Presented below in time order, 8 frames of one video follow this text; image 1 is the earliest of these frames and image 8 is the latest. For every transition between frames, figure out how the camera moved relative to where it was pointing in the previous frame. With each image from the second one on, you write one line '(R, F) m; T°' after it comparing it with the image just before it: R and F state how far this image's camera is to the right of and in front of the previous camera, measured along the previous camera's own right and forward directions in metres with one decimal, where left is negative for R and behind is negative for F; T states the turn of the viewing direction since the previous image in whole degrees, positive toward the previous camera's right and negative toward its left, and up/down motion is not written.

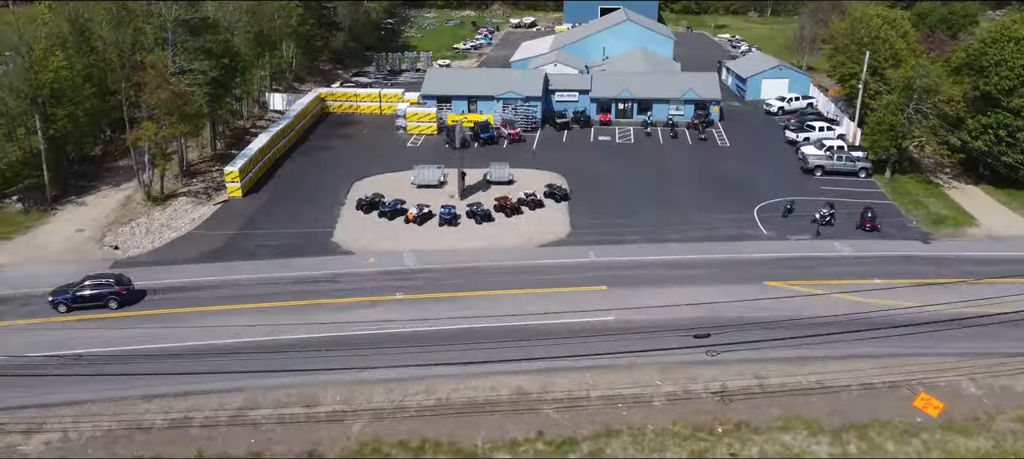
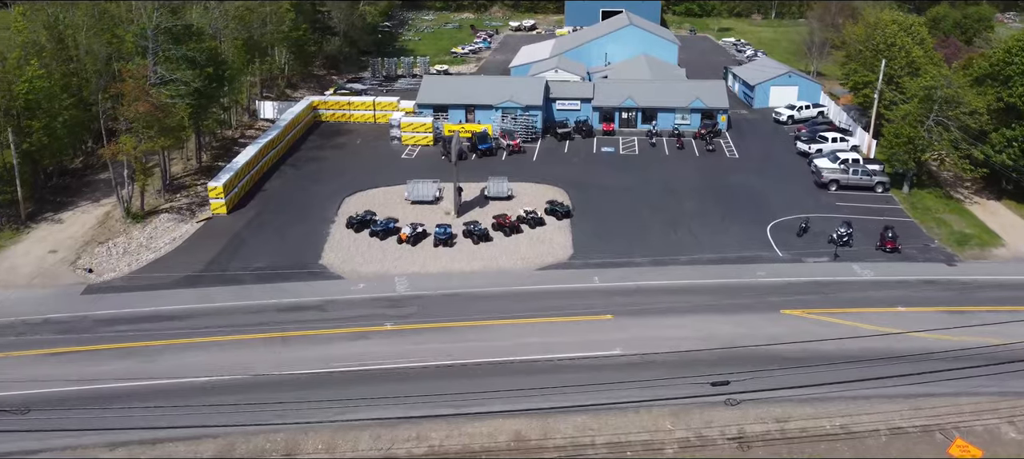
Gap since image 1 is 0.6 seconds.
(0.0, +2.1) m; 0°
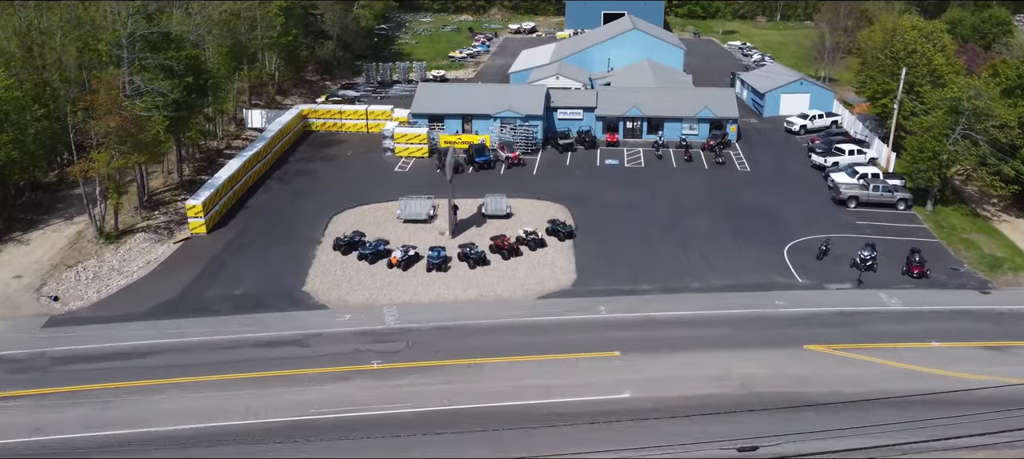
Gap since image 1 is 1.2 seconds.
(0.0, +2.5) m; 0°
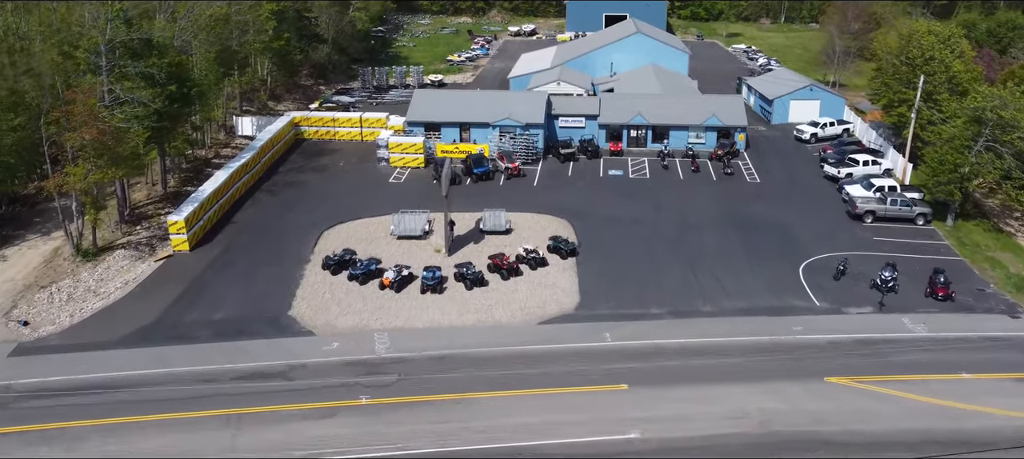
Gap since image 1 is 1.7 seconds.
(0.0, +1.9) m; 0°
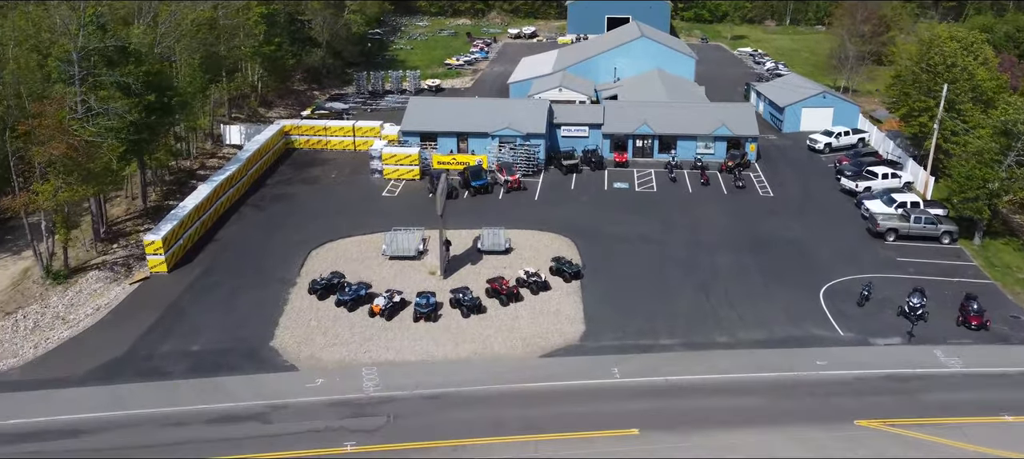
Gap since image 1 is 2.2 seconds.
(0.0, +2.3) m; 0°
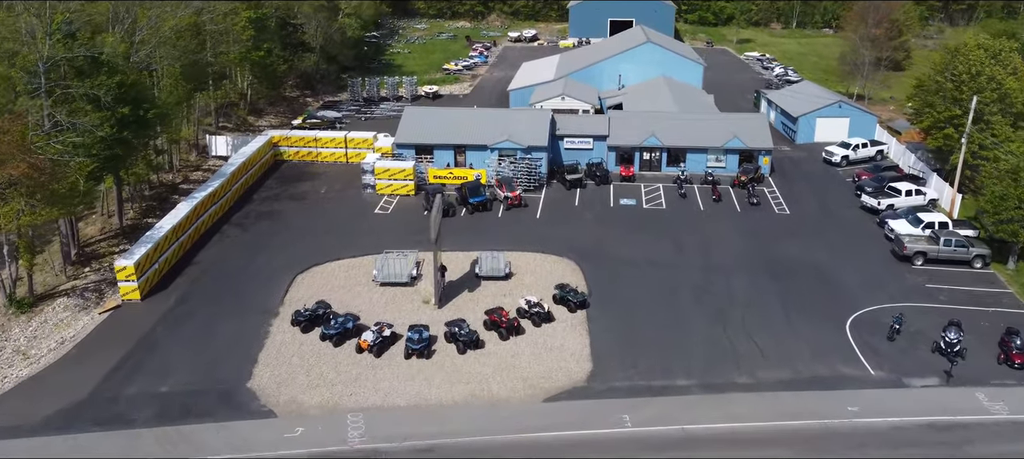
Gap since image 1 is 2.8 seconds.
(0.0, +2.4) m; 0°
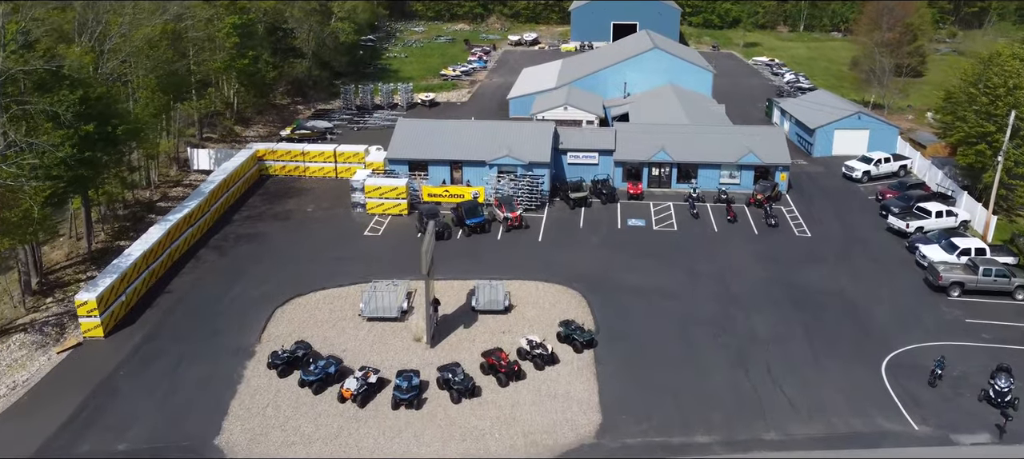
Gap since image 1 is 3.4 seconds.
(0.0, +2.8) m; 0°
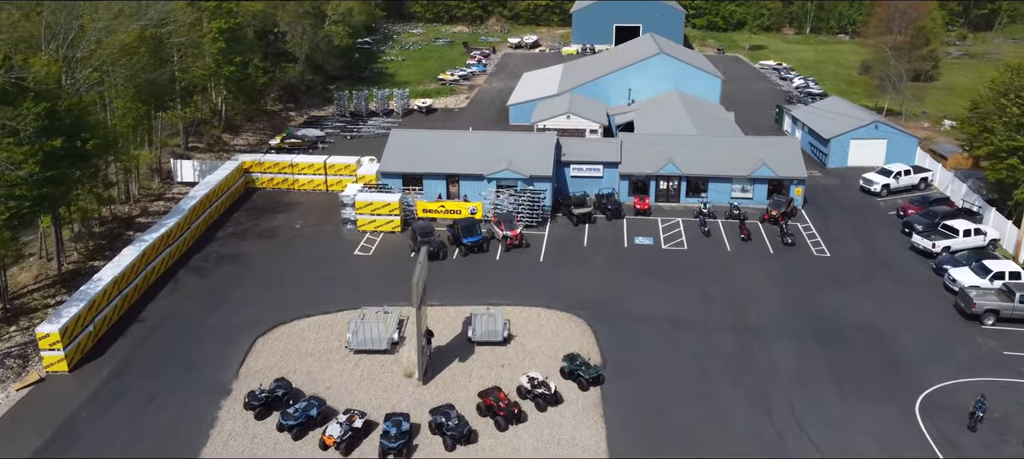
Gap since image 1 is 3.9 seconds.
(0.0, +2.2) m; 0°
